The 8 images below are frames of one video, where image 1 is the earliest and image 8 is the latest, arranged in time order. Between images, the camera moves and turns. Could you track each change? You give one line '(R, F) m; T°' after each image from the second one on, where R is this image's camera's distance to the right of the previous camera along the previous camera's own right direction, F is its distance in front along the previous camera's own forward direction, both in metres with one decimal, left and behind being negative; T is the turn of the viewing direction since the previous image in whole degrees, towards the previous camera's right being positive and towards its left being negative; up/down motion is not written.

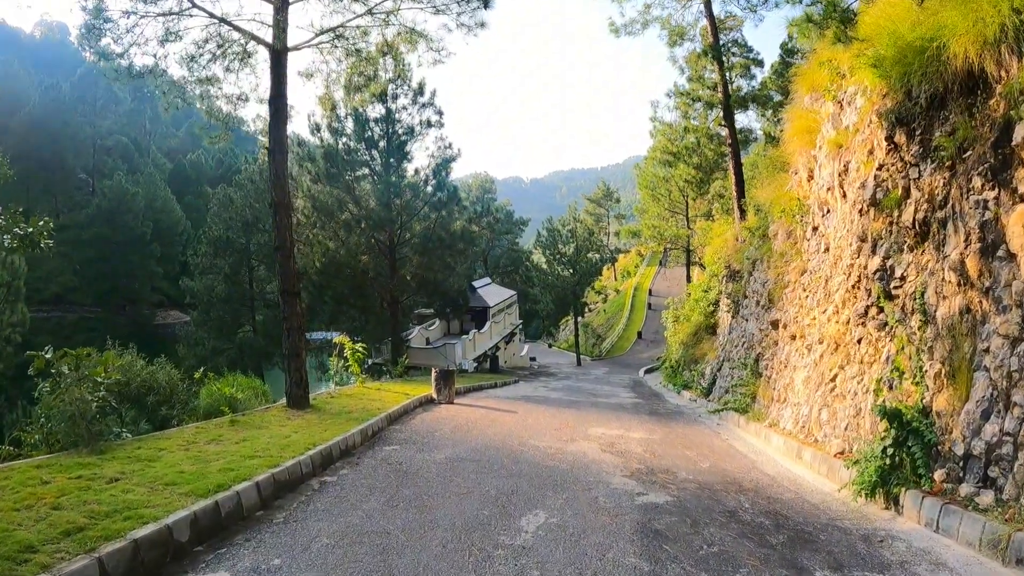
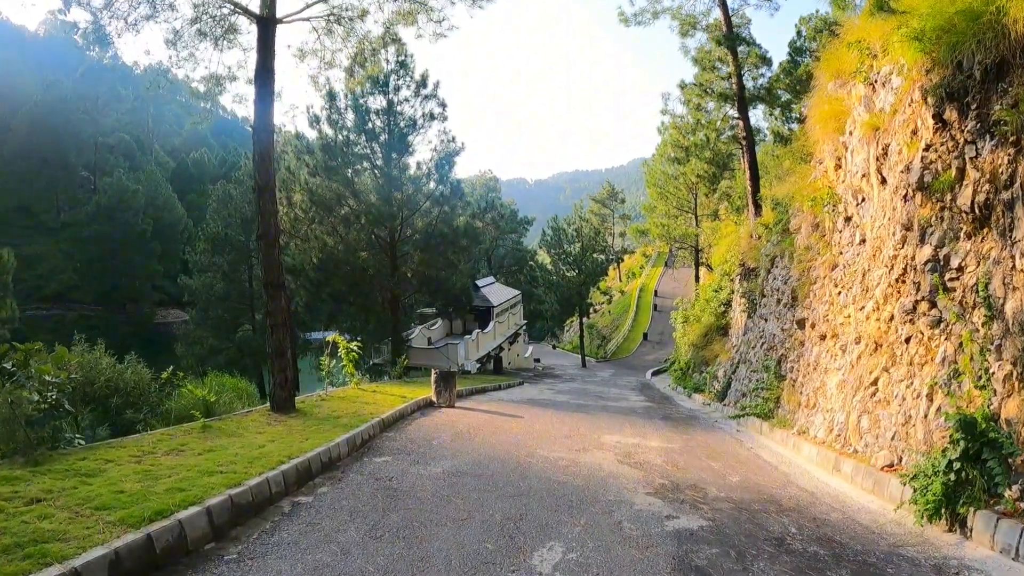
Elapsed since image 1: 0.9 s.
(0.0, +0.7) m; 0°
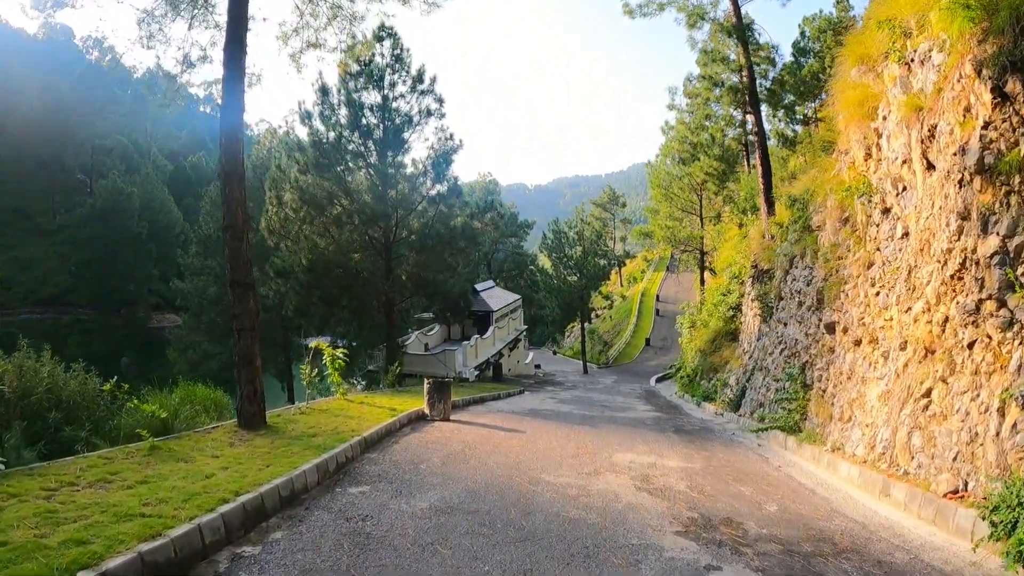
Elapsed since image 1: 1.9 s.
(0.0, +0.9) m; 0°
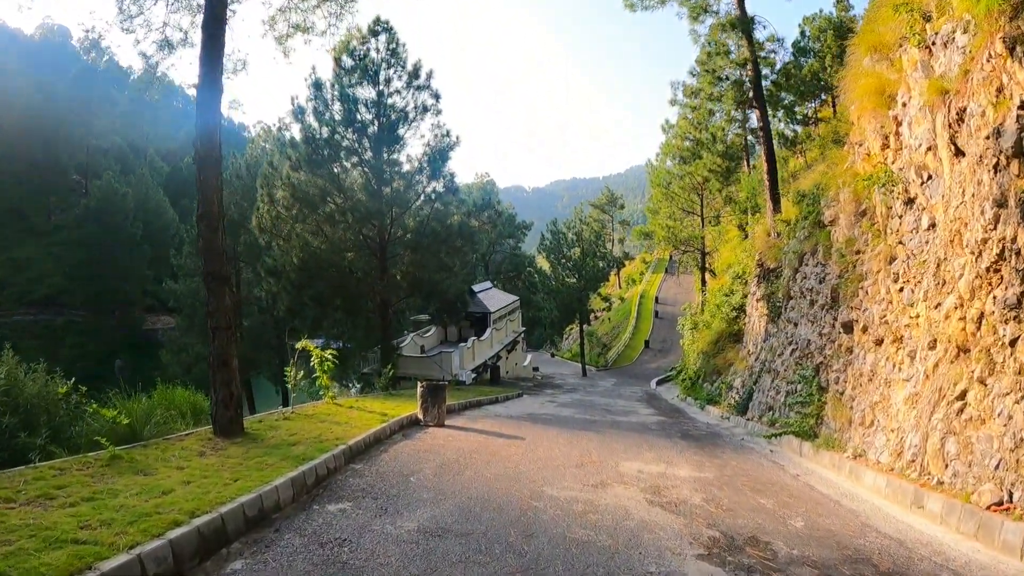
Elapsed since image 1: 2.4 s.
(0.0, +0.5) m; 0°
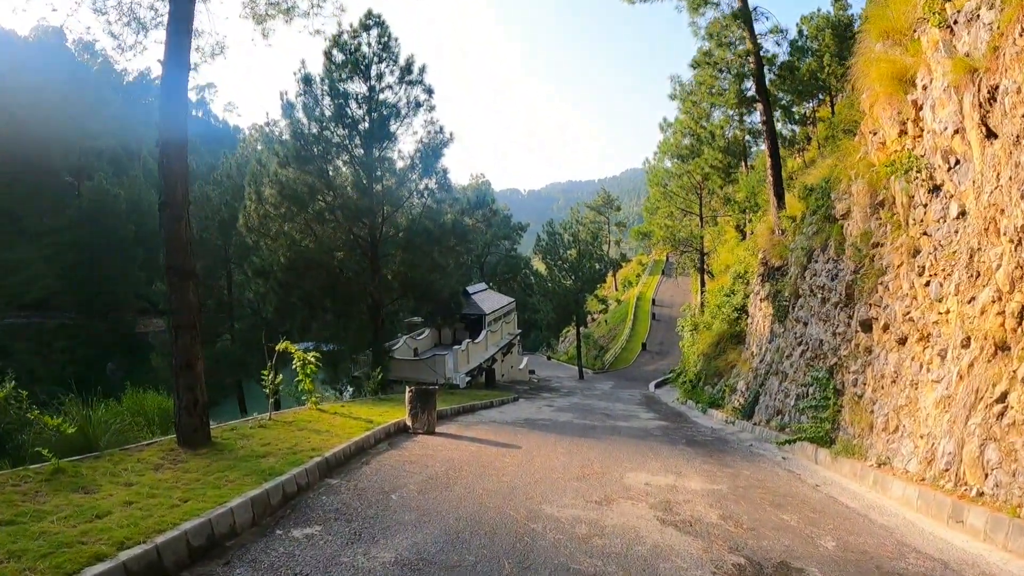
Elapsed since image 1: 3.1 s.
(0.0, +0.6) m; 0°
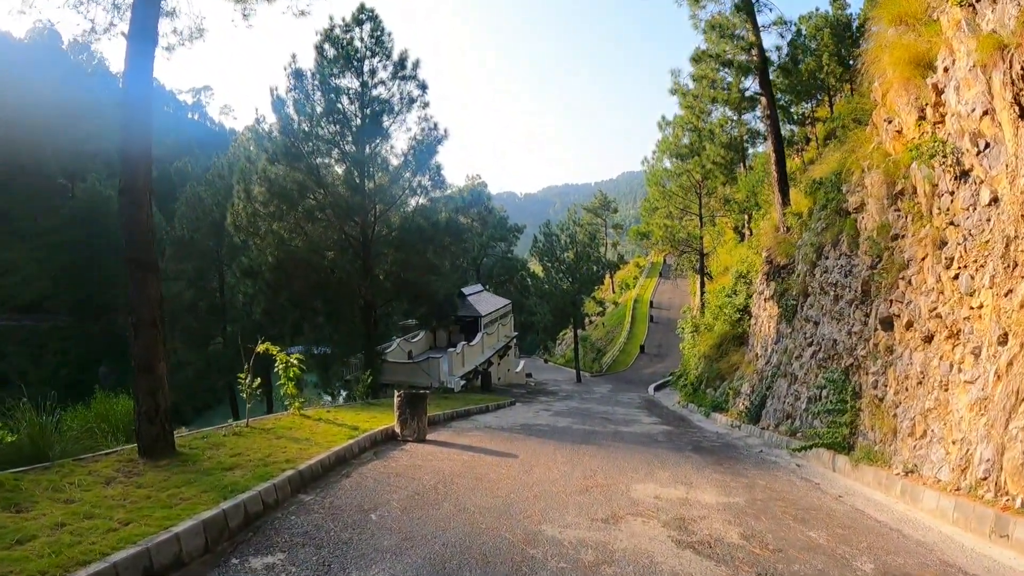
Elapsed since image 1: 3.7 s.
(0.0, +0.5) m; 0°
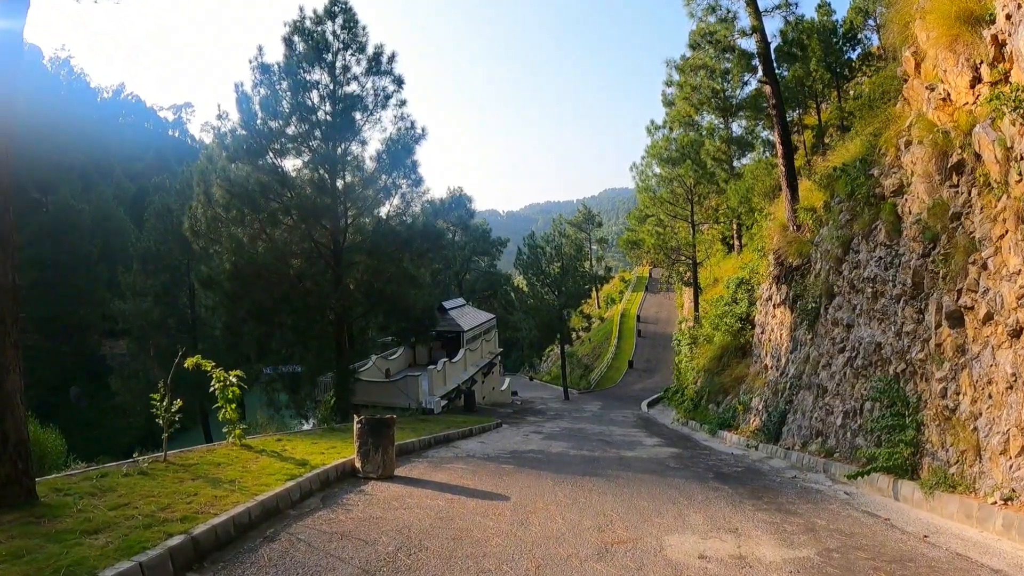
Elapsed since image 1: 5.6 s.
(-0.1, +1.4) m; +2°
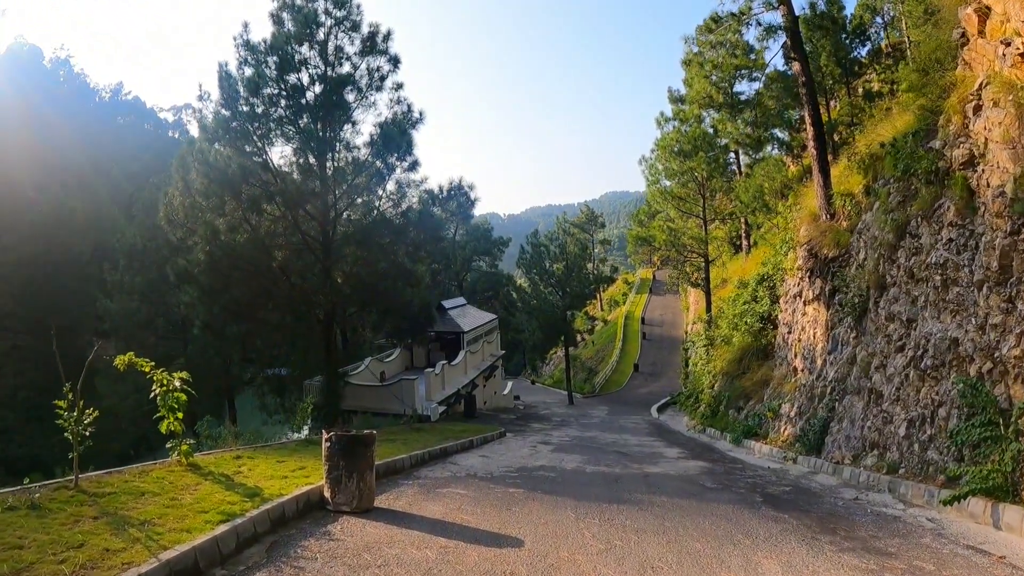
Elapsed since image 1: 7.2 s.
(-0.1, +1.2) m; 0°
